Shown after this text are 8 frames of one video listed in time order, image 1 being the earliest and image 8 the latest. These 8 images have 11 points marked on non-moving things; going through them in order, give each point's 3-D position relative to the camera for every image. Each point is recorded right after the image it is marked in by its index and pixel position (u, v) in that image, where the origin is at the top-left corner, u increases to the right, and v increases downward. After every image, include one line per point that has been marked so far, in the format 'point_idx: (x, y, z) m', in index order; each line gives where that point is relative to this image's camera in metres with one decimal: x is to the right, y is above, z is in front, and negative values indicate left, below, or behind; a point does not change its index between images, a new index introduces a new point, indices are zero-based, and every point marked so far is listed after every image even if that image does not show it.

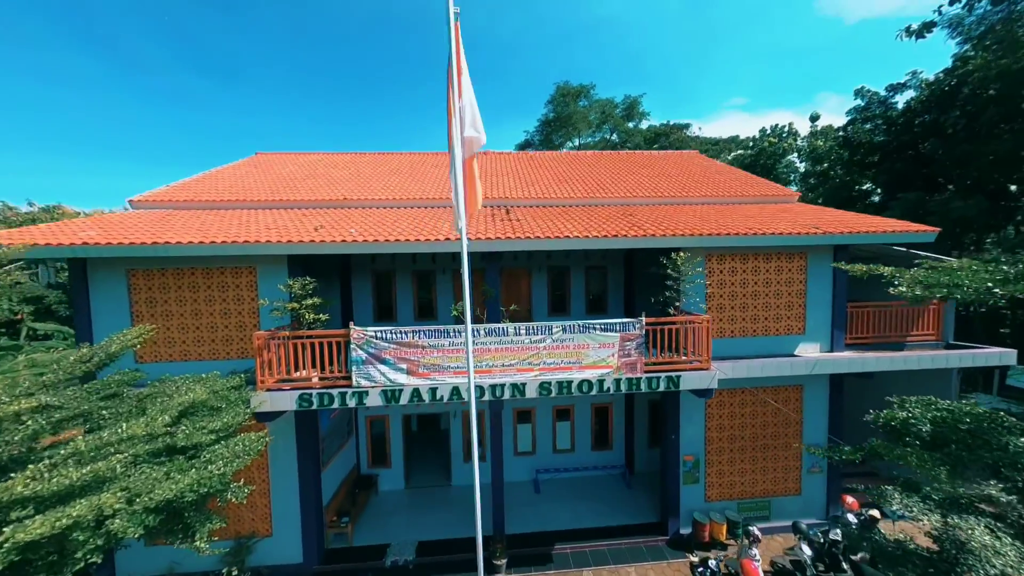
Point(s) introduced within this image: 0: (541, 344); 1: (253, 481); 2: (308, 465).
0: (+0.8, -1.6, +8.6) m
1: (-8.5, -6.4, +10.1) m
2: (-6.7, -5.9, +10.1) m
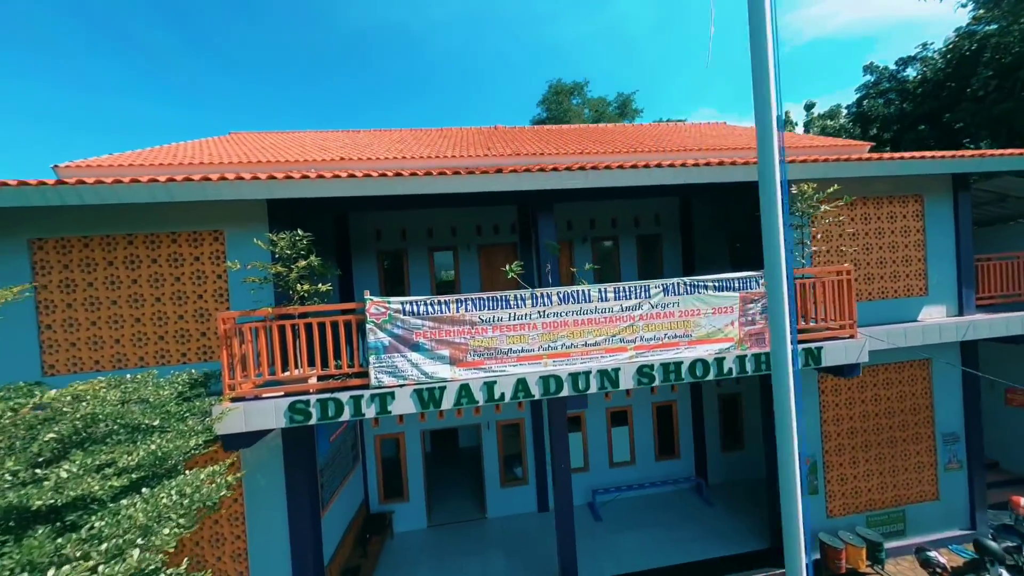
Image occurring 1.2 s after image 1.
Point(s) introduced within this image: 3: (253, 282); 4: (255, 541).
0: (+2.5, -0.5, +6.1) m
1: (-6.7, -5.8, +7.1) m
2: (-4.9, -5.2, +7.1) m
3: (-4.9, +0.1, +5.8) m
4: (-6.0, -5.9, +7.1) m
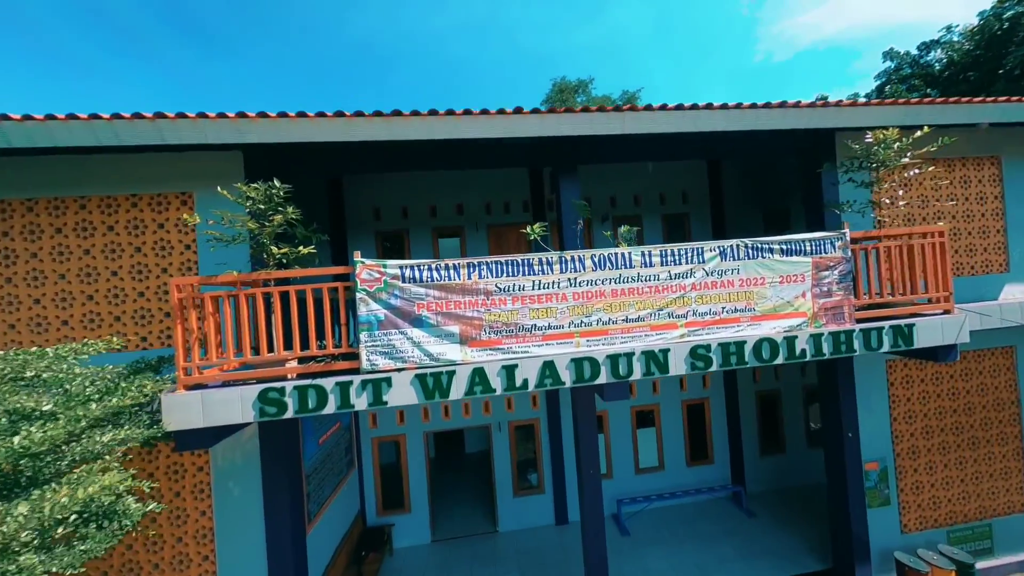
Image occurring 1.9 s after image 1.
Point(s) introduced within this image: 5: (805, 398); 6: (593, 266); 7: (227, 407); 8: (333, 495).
0: (+2.9, +0.1, +5.0) m
1: (-6.2, -5.2, +5.9) m
2: (-4.5, -4.6, +6.0) m
3: (-4.6, +0.7, +4.7) m
4: (-5.5, -5.4, +5.9) m
5: (+10.3, -3.9, +10.7) m
6: (+1.3, +0.3, +4.9) m
7: (-4.0, -1.7, +4.3) m
8: (-4.6, -5.3, +7.8) m
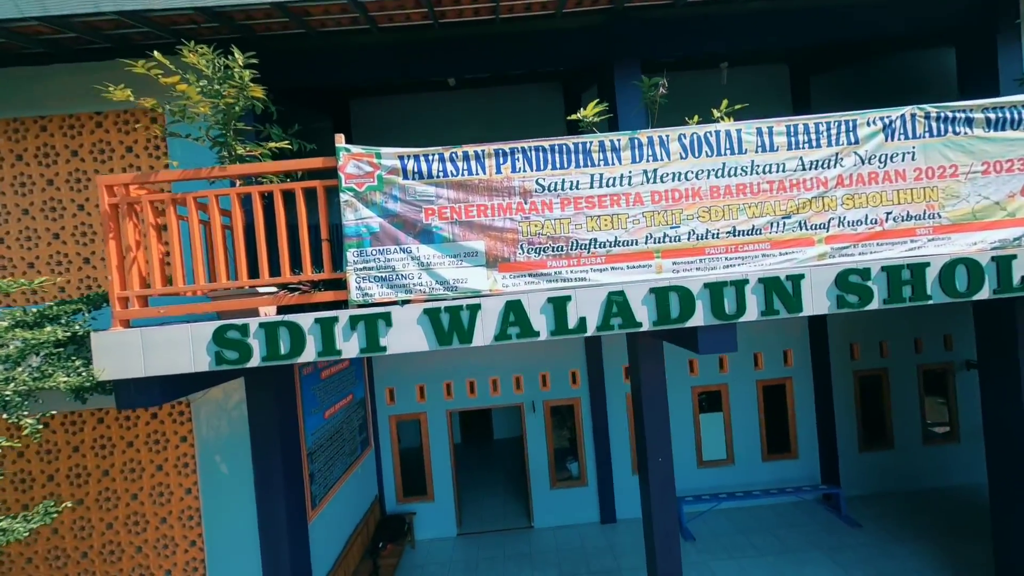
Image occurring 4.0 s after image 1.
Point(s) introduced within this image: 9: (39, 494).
0: (+3.4, +1.2, +3.3) m
1: (-5.5, -4.2, +5.0) m
2: (-3.8, -3.6, +4.9) m
3: (-4.0, +1.7, +3.6) m
4: (-4.8, -4.3, +5.0) m
5: (+11.3, -2.6, +8.4) m
6: (+1.8, +1.4, +3.2) m
7: (-3.5, -0.7, +3.2) m
8: (-3.7, -4.2, +6.7) m
9: (-7.6, -3.3, +4.9) m
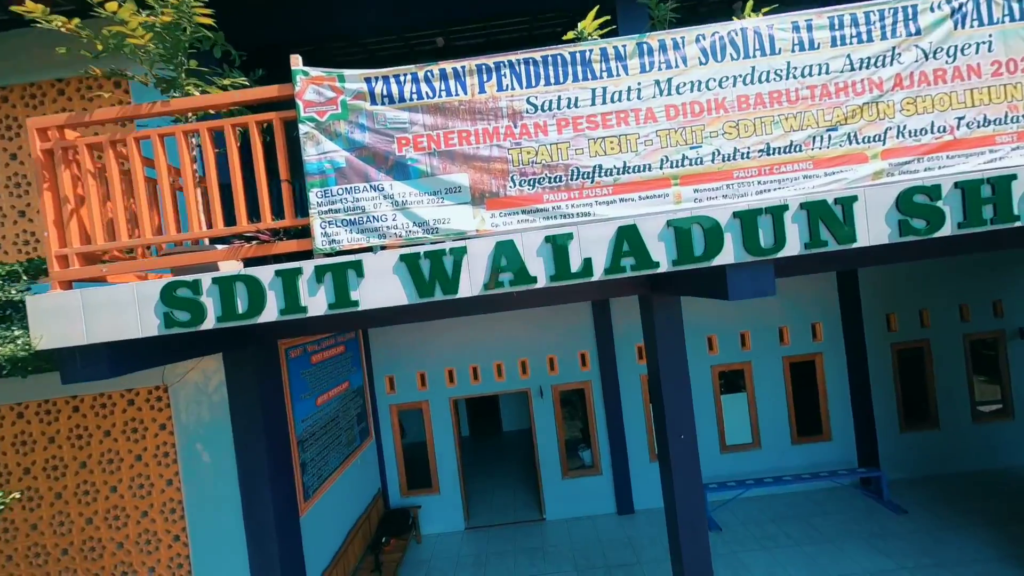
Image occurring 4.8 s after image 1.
0: (+3.3, +1.9, +2.7) m
1: (-5.4, -3.8, +4.7) m
2: (-3.7, -3.1, +4.5) m
3: (-4.2, +2.2, +3.2) m
4: (-4.7, -3.9, +4.6) m
5: (+11.5, -1.6, +7.7) m
6: (+1.7, +2.1, +2.7) m
7: (-3.6, -0.2, +2.8) m
8: (-3.6, -3.8, +6.4) m
9: (-7.5, -3.0, +4.6) m
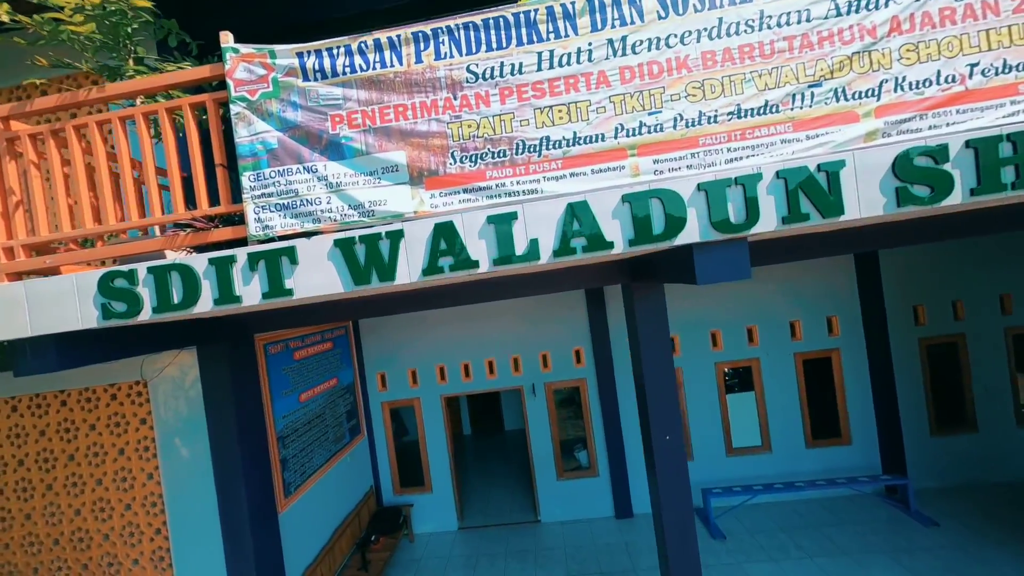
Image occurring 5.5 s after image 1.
0: (+2.7, +2.0, +2.3) m
1: (-5.8, -3.8, +4.7) m
2: (-4.0, -3.1, +4.5) m
3: (-4.6, +2.2, +3.2) m
4: (-5.1, -3.9, +4.7) m
5: (+11.2, -1.4, +6.9) m
6: (+1.2, +2.2, +2.4) m
7: (-4.1, -0.2, +2.8) m
8: (-3.8, -3.7, +6.3) m
9: (-7.9, -3.0, +4.8) m
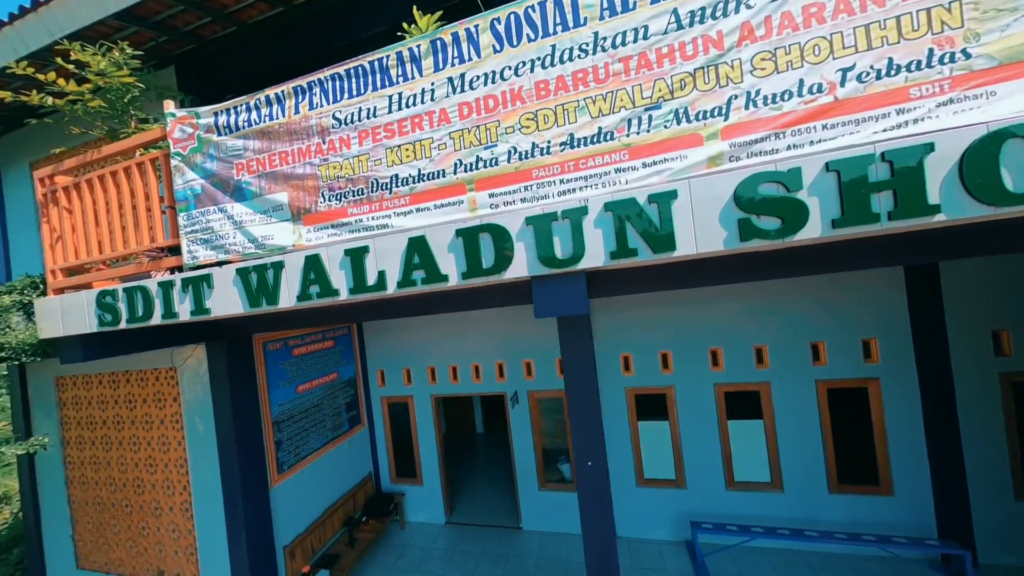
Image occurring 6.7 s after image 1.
0: (+1.4, +1.7, +2.0) m
1: (-6.6, -3.9, +6.0) m
2: (-5.0, -3.2, +5.4) m
3: (-5.7, +2.1, +4.2) m
4: (-6.0, -4.0, +5.8) m
5: (+10.5, -1.8, +5.0) m
6: (-0.1, +1.9, +2.4) m
7: (-5.2, -0.3, +3.7) m
8: (-4.4, -3.8, +7.2) m
9: (-8.7, -3.1, +6.4) m
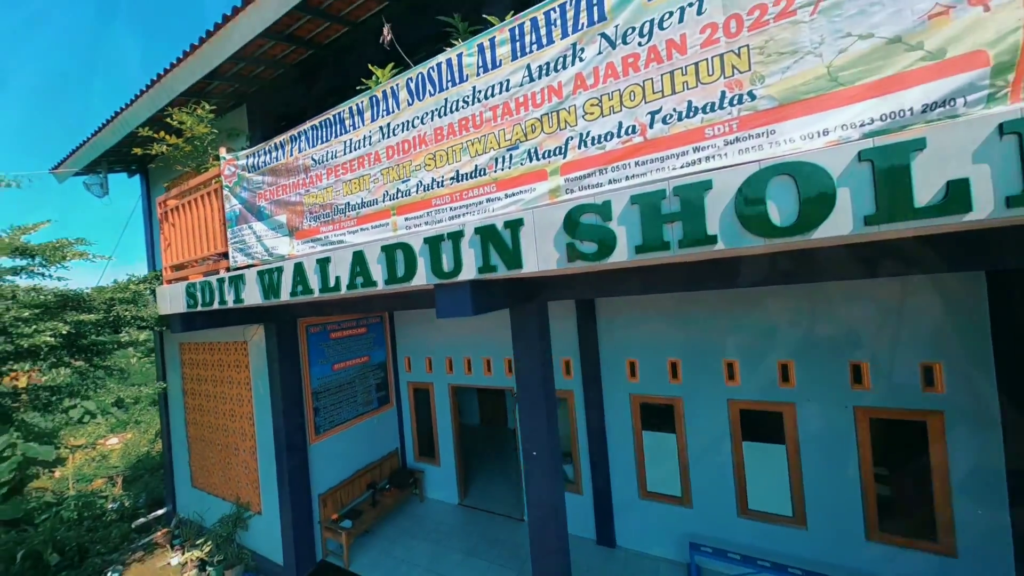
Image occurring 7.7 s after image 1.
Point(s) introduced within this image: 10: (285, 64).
0: (+0.4, +1.6, +2.4) m
1: (-6.9, -3.6, +7.9) m
2: (-5.3, -3.0, +7.1) m
3: (-6.2, +2.2, +5.8) m
4: (-6.2, -3.8, +7.6) m
5: (+9.8, -2.1, +3.7) m
6: (-1.0, +1.9, +3.0) m
7: (-5.8, -0.2, +5.3) m
8: (-4.5, -3.6, +8.7) m
9: (-8.8, -2.8, +8.7) m
10: (-4.6, +4.4, +6.1) m
